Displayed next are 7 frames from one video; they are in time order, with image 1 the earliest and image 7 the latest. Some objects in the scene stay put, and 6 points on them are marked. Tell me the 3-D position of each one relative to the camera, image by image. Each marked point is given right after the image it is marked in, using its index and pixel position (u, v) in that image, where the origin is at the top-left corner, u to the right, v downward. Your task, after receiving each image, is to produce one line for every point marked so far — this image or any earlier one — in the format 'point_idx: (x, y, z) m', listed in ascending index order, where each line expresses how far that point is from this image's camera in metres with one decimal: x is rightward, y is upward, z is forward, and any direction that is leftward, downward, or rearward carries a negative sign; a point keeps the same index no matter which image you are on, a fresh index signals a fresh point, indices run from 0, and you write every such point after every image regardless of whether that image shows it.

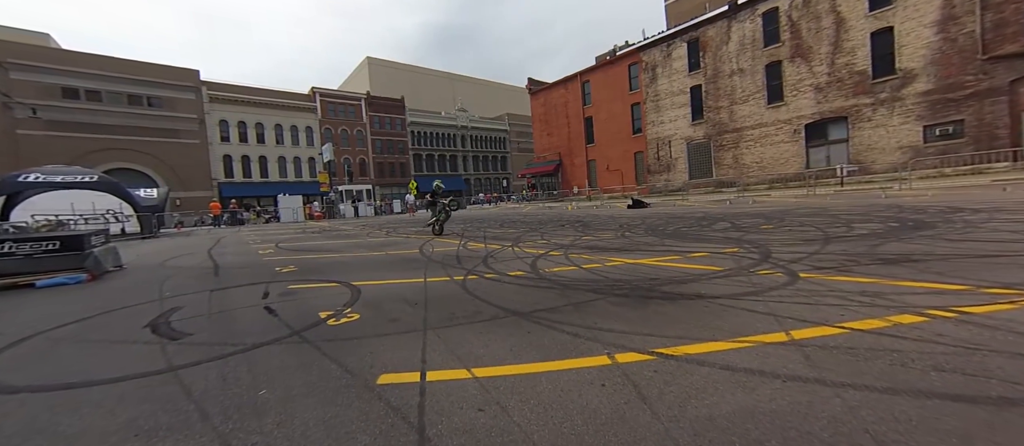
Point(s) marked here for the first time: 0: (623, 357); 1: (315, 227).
0: (+0.9, -1.1, +3.2) m
1: (-9.7, 0.0, +19.6) m
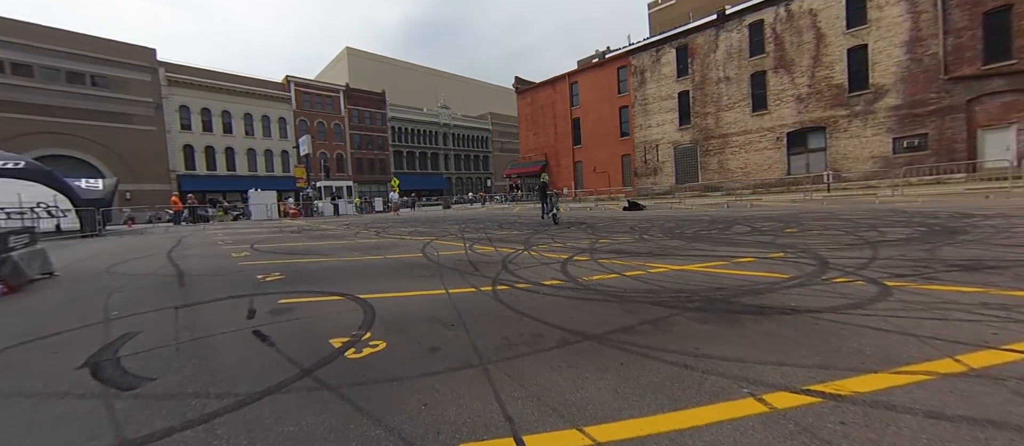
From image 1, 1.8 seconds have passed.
0: (+1.6, -1.1, +2.4) m
1: (-10.1, -0.1, +18.1) m
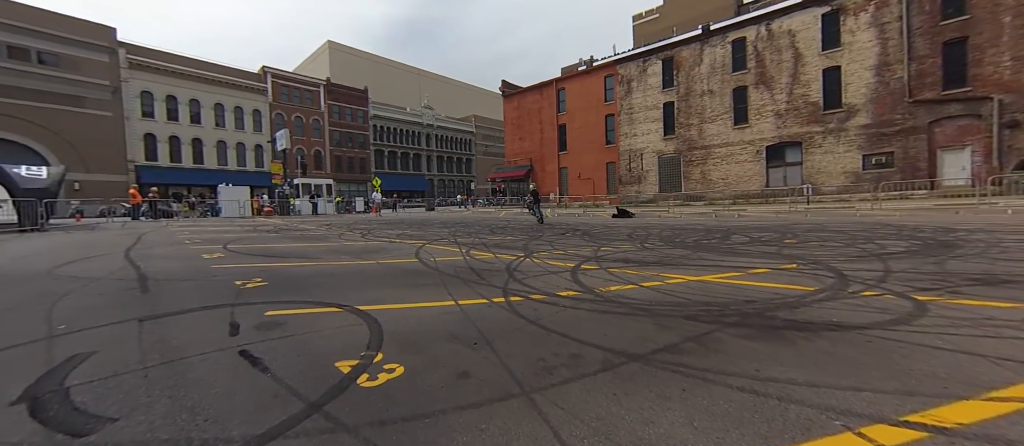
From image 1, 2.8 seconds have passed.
0: (+2.0, -1.1, +2.1) m
1: (-10.7, -0.2, +17.1) m
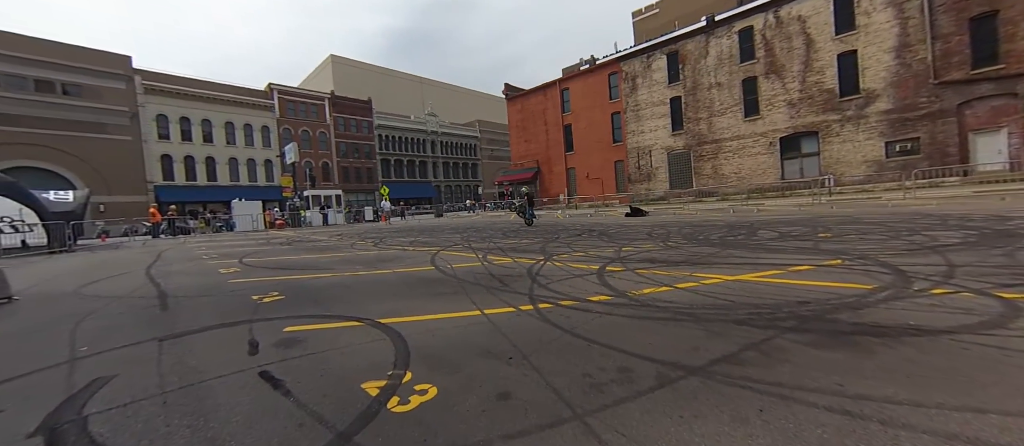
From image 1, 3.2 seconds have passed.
0: (+2.2, -1.1, +1.7) m
1: (-10.1, -0.7, +17.0) m
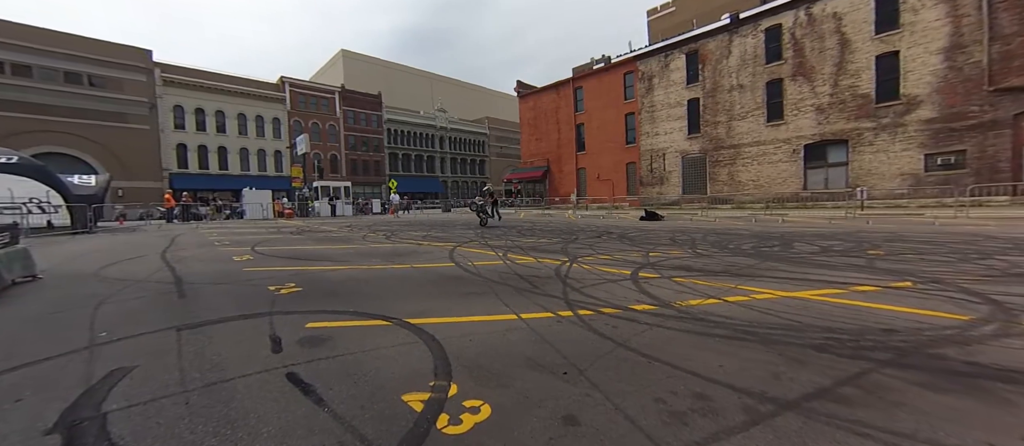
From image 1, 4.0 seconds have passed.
0: (+2.6, -1.2, +1.3) m
1: (-9.6, -0.1, +16.7) m
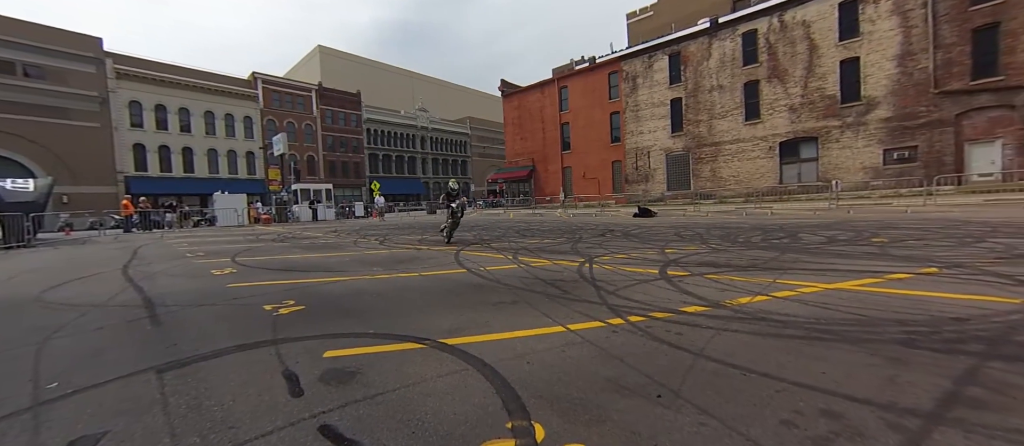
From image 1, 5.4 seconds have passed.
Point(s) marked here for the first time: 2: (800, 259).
0: (+3.2, -1.1, +1.0) m
1: (-9.8, -0.5, +15.6) m
2: (+5.0, -0.6, +6.9) m
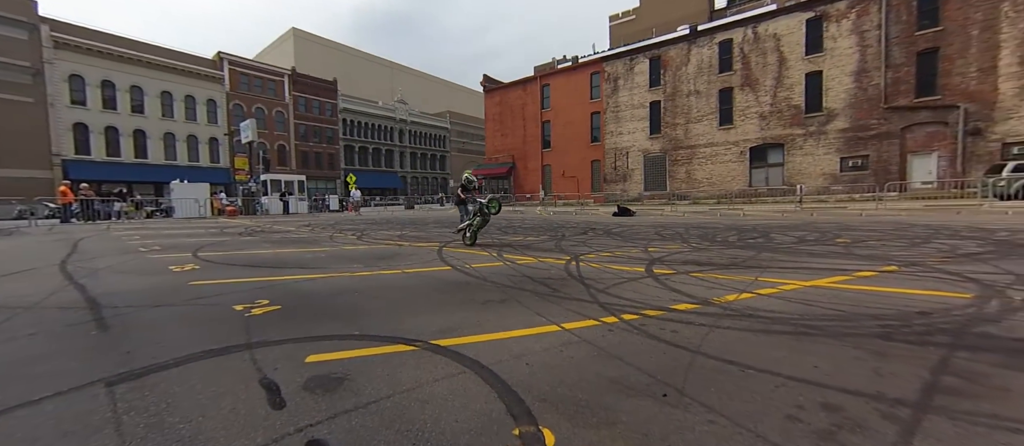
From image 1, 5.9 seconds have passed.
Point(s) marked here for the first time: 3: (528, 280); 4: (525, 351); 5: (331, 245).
0: (+3.3, -1.1, +1.1) m
1: (-10.6, -0.2, +14.9) m
2: (+4.7, -0.6, +7.1) m
3: (+0.2, -0.8, +5.4) m
4: (+0.1, -1.0, +3.0) m
5: (-4.3, -0.5, +9.3) m
